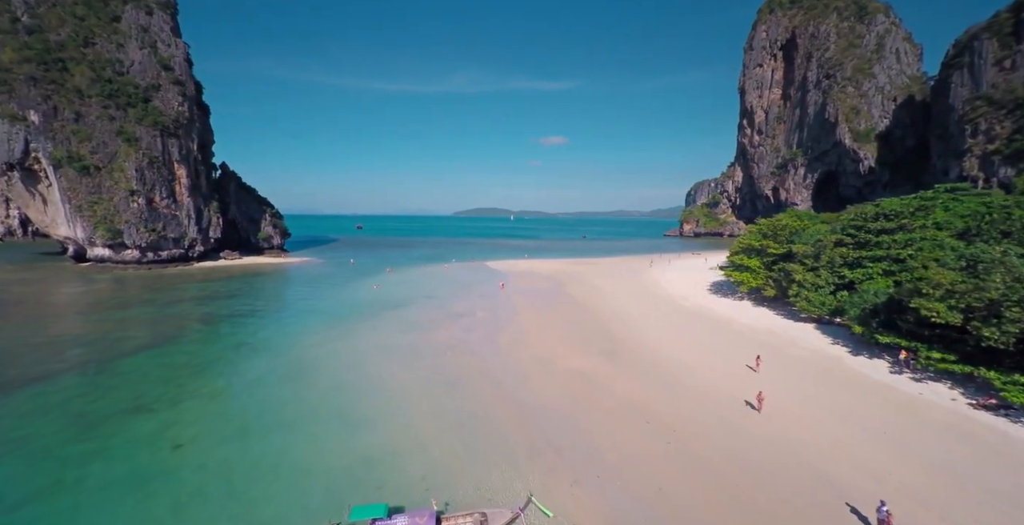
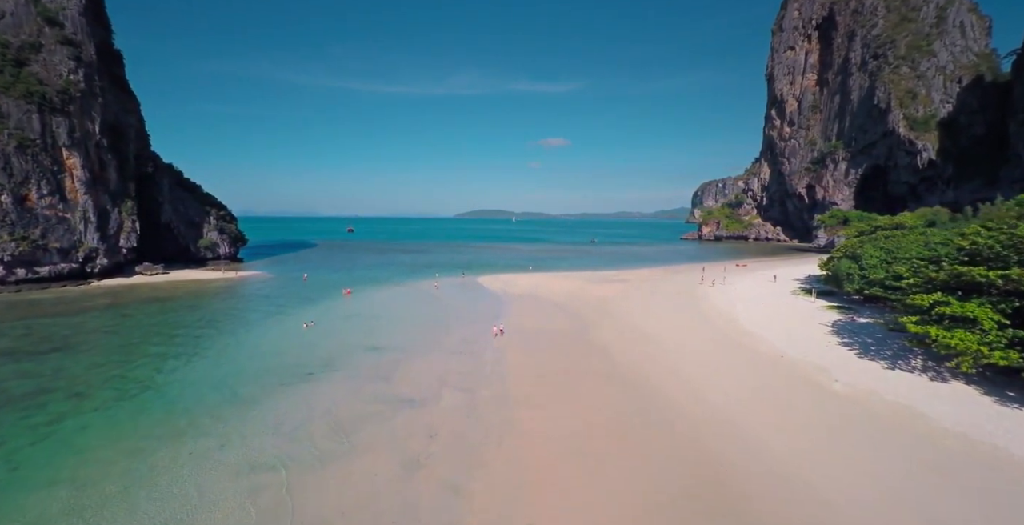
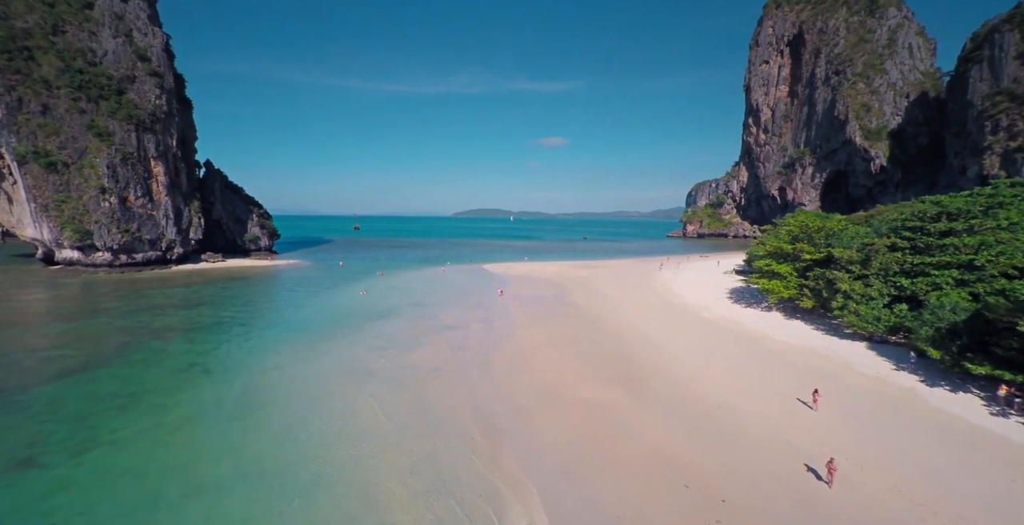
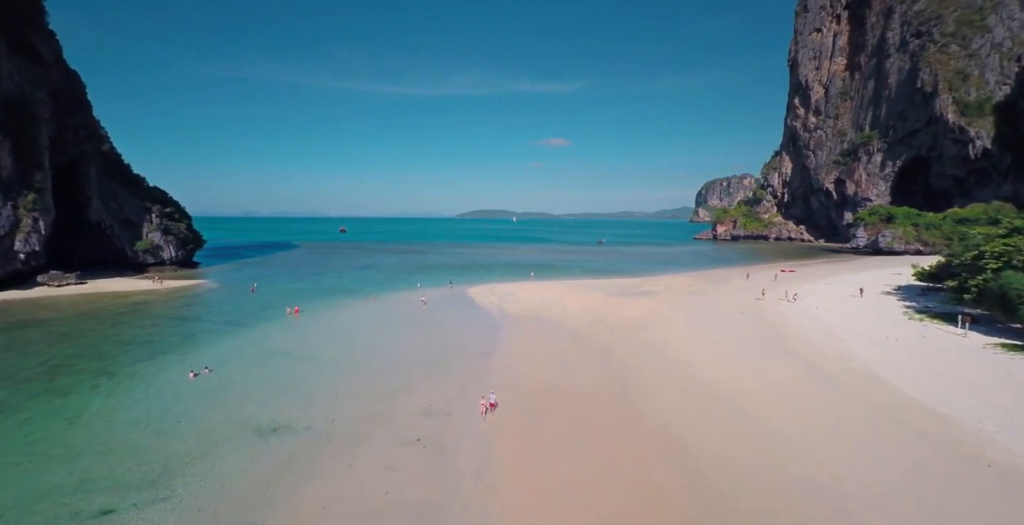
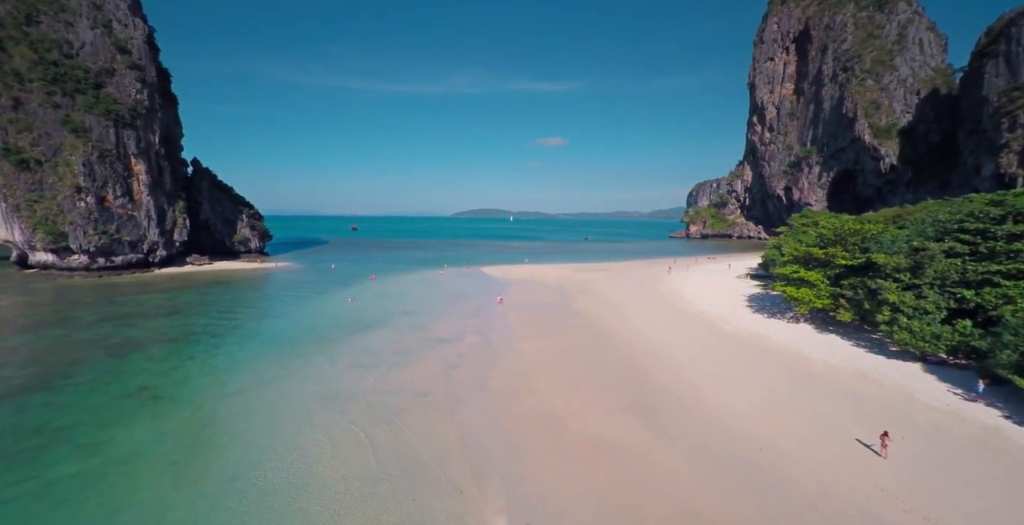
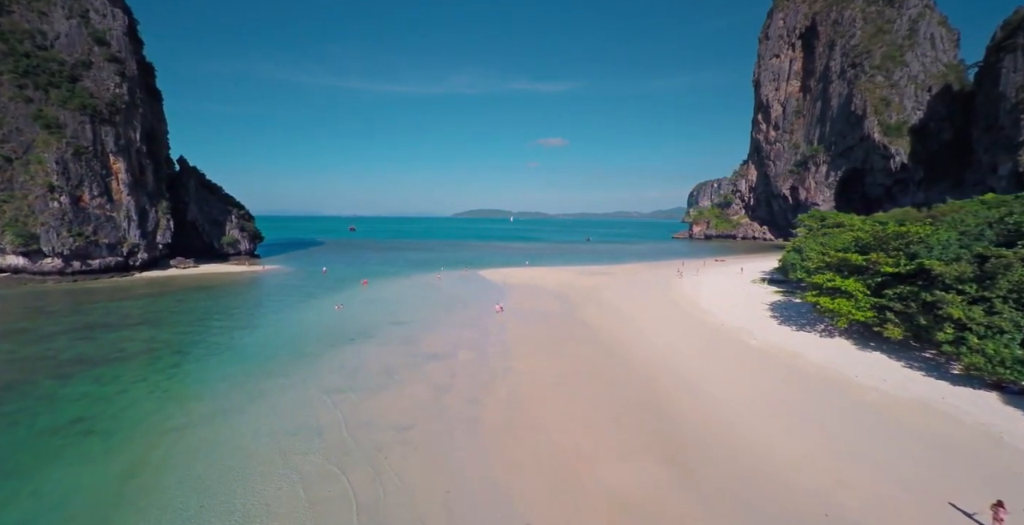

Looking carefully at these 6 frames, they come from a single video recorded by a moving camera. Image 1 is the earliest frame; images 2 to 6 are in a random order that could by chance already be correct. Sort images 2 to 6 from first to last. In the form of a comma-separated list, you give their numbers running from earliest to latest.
3, 5, 6, 2, 4
